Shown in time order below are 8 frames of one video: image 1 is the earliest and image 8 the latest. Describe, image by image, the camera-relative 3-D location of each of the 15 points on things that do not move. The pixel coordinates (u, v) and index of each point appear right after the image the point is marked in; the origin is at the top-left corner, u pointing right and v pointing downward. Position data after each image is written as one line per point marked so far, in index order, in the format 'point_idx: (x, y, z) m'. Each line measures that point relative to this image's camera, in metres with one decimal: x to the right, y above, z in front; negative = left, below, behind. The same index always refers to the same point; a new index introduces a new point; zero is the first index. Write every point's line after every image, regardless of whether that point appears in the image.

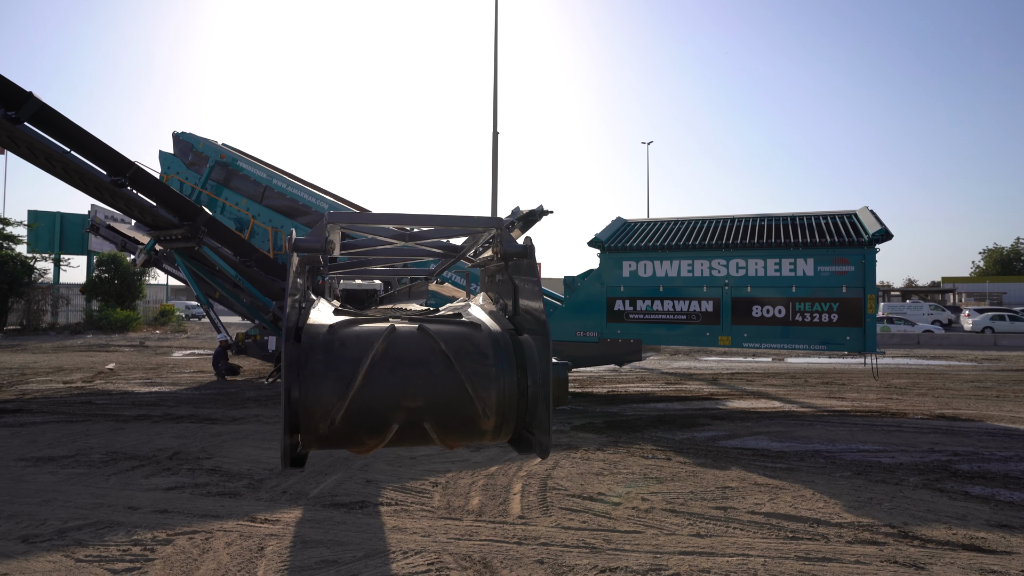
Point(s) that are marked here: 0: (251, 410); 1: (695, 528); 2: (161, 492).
0: (-3.7, -1.7, +9.1) m
1: (+1.3, -1.7, +4.5) m
2: (-2.9, -1.7, +5.4) m
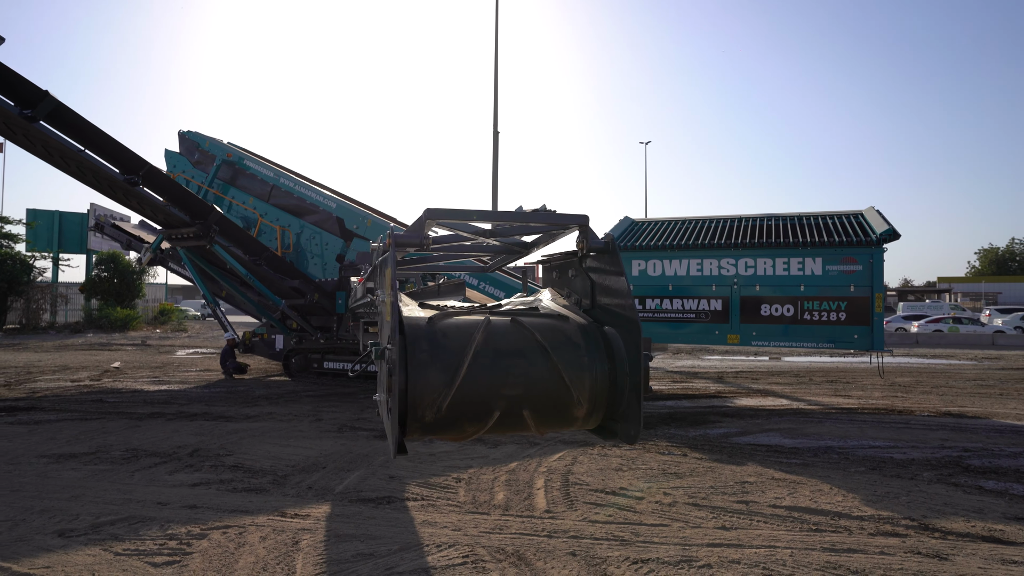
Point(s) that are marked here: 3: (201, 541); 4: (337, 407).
0: (-3.5, -1.7, +9.2) m
1: (+1.5, -1.7, +4.6) m
2: (-2.7, -1.7, +5.4) m
3: (-2.1, -1.7, +4.3) m
4: (-2.4, -1.7, +9.1) m
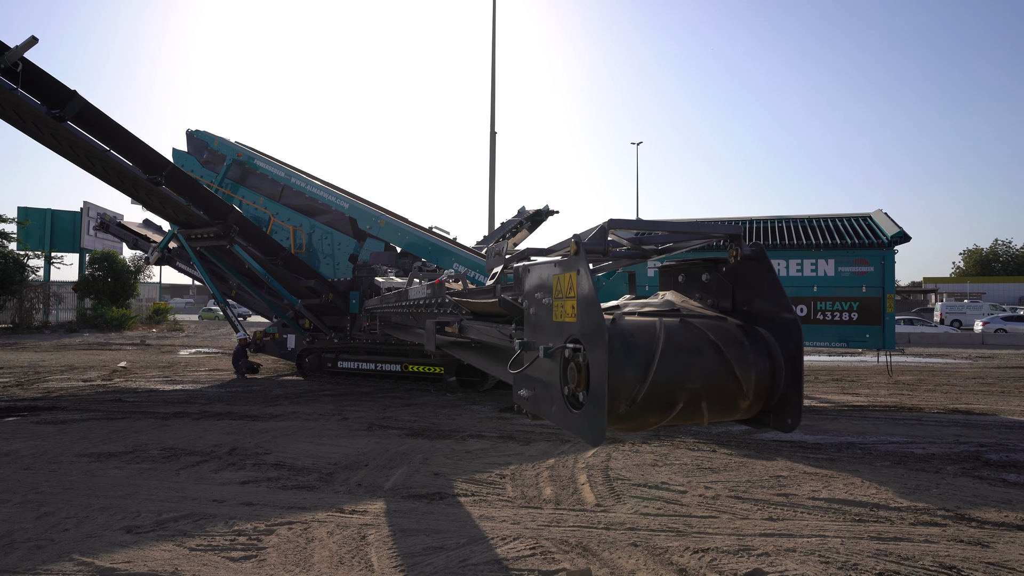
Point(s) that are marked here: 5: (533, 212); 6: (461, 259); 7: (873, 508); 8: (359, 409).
0: (-3.2, -1.7, +9.2) m
1: (+1.9, -1.7, +4.8) m
2: (-2.4, -1.7, +5.5) m
3: (-1.6, -1.7, +4.4) m
4: (-2.2, -1.7, +9.2) m
5: (+0.5, +2.0, +16.4) m
6: (-0.9, +0.6, +11.6) m
7: (+2.7, -1.7, +4.9) m
8: (-2.1, -1.7, +9.0) m
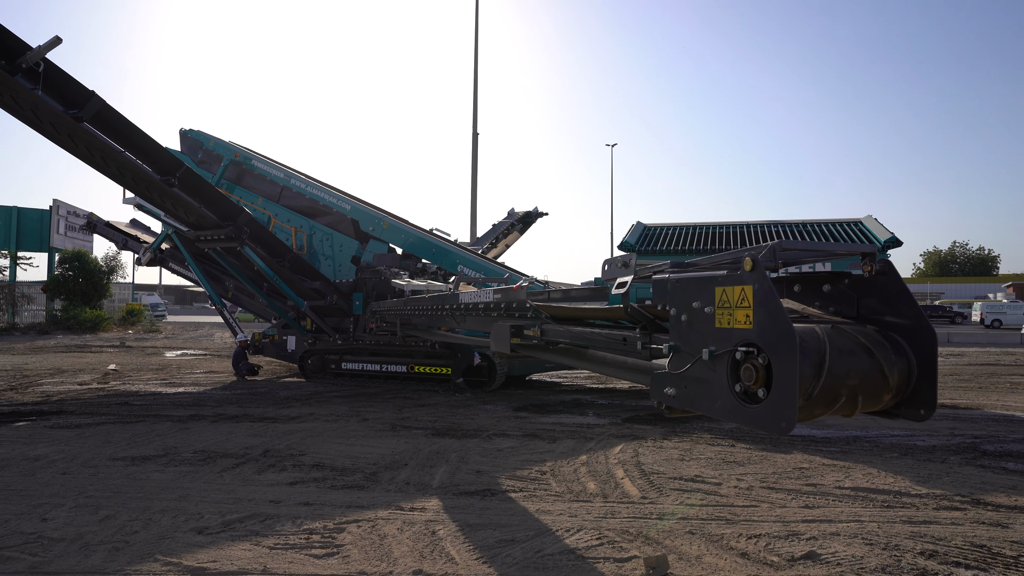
0: (-3.0, -1.7, +9.3) m
1: (+2.3, -1.7, +5.2) m
2: (-2.0, -1.7, +5.6) m
3: (-1.2, -1.7, +4.5) m
4: (-2.0, -1.7, +9.3) m
5: (+0.2, +2.0, +16.7) m
6: (-0.8, +0.5, +11.8) m
7: (+3.1, -1.7, +5.3) m
8: (-2.0, -1.7, +9.1) m
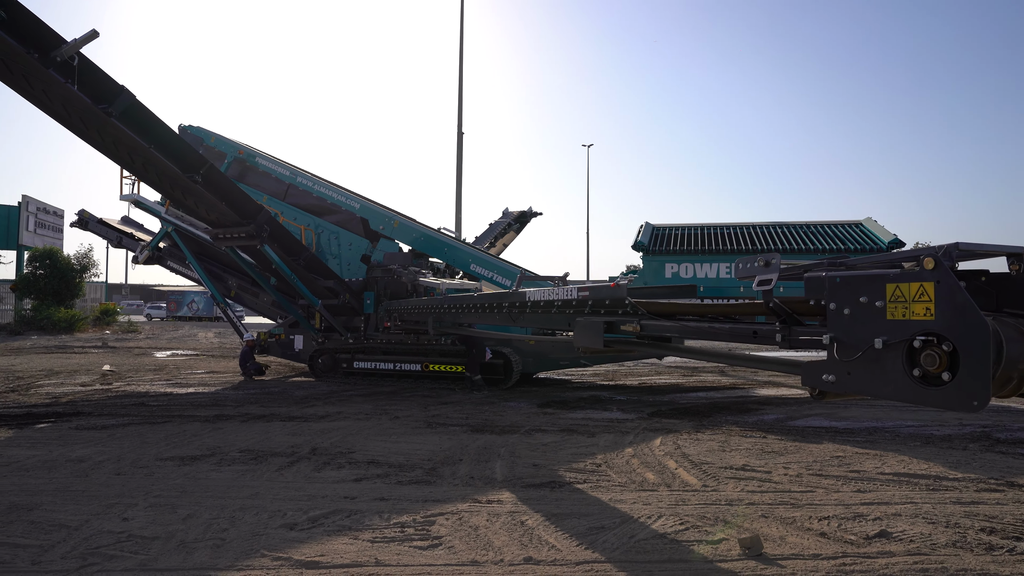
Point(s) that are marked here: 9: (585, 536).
0: (-2.7, -1.7, +9.3) m
1: (+2.9, -1.7, +5.5) m
2: (-1.4, -1.7, +5.7) m
3: (-0.6, -1.7, +4.7) m
4: (-1.6, -1.7, +9.3) m
5: (+0.1, +2.0, +16.9) m
6: (-0.6, +0.5, +11.9) m
7: (+3.7, -1.7, +5.7) m
8: (-1.6, -1.7, +9.2) m
9: (+0.5, -1.7, +4.5) m
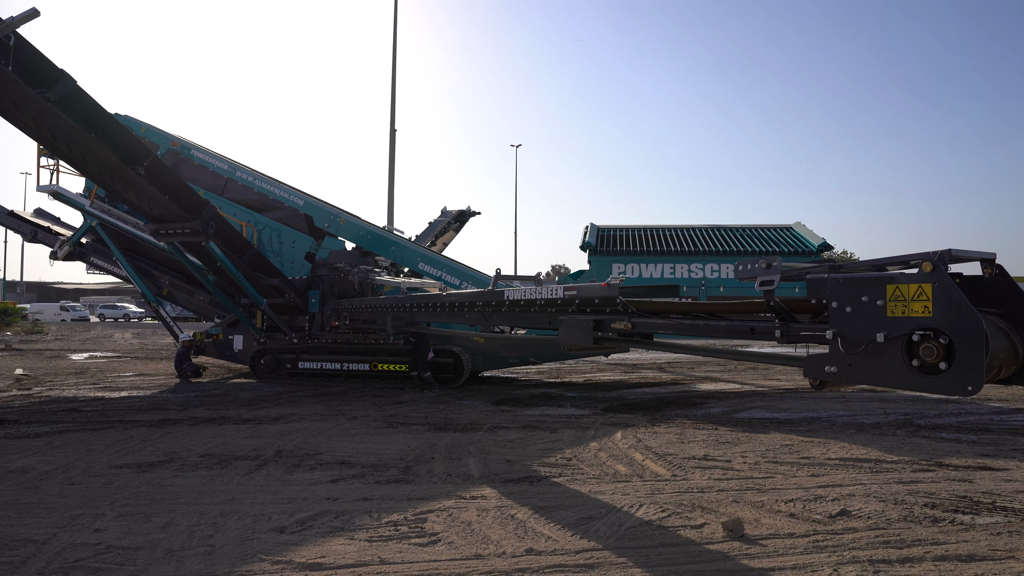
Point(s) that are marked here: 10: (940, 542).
0: (-3.3, -1.7, +9.0) m
1: (+2.7, -1.7, +6.0) m
2: (-1.6, -1.7, +5.6) m
3: (-0.6, -1.7, +4.7) m
4: (-2.3, -1.7, +9.2) m
5: (-1.4, +2.0, +16.9) m
6: (-1.6, +0.6, +11.9) m
7: (+3.5, -1.7, +6.2) m
8: (-2.2, -1.7, +9.1) m
9: (+0.5, -1.7, +4.7) m
10: (+2.9, -1.7, +4.3) m
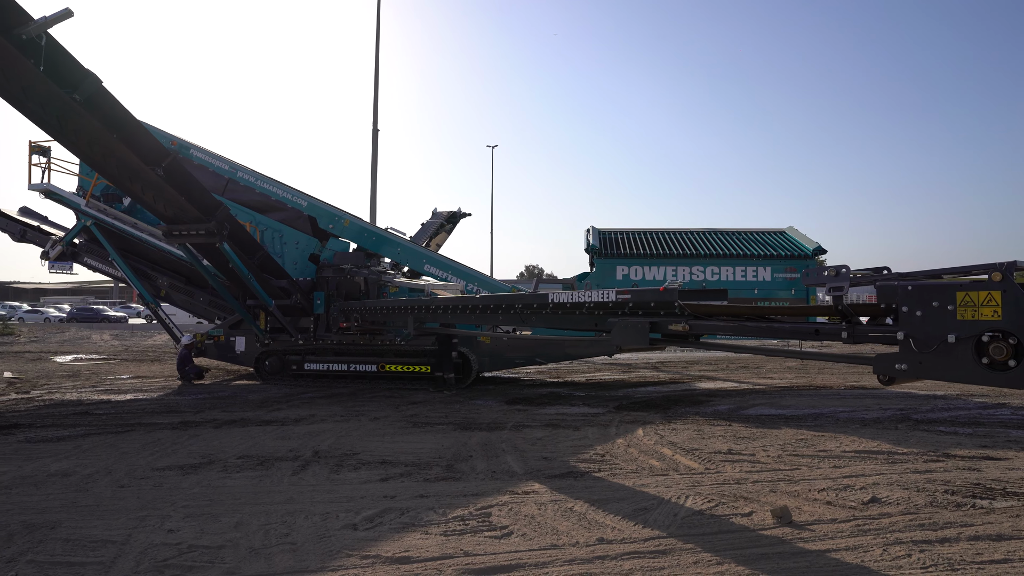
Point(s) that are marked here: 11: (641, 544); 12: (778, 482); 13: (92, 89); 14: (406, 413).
0: (-3.1, -1.7, +9.1) m
1: (+3.1, -1.7, +6.3) m
2: (-1.2, -1.7, +5.8) m
3: (-0.1, -1.7, +4.9) m
4: (-2.0, -1.7, +9.3) m
5: (-1.6, +2.0, +17.0) m
6: (-1.5, +0.5, +12.0) m
7: (+3.9, -1.7, +6.6) m
8: (-2.0, -1.7, +9.2) m
9: (+0.9, -1.8, +4.9) m
10: (+3.4, -1.7, +4.7) m
11: (+0.9, -1.8, +4.4) m
12: (+2.4, -1.7, +5.8) m
13: (-4.6, +2.2, +7.1) m
14: (-1.5, -1.7, +8.9) m
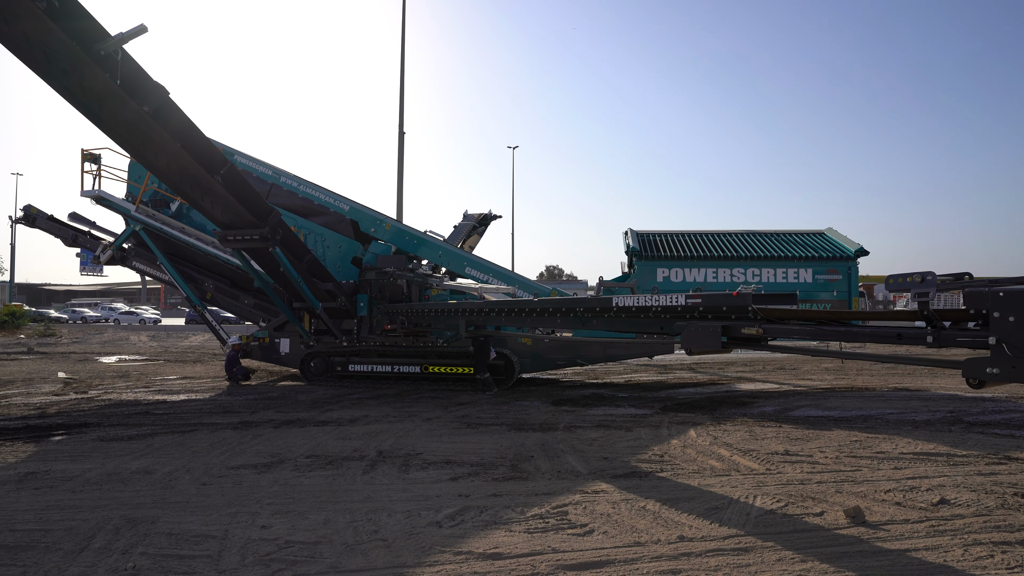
0: (-2.4, -1.8, +9.3) m
1: (+3.8, -1.8, +6.4) m
2: (-0.6, -1.8, +5.9) m
3: (+0.4, -1.8, +5.0) m
4: (-1.4, -1.8, +9.5) m
5: (-0.8, +1.9, +17.2) m
6: (-0.8, +0.5, +12.2) m
7: (+4.5, -1.7, +6.7) m
8: (-1.3, -1.8, +9.4) m
9: (+1.5, -1.8, +5.0) m
10: (+4.0, -1.8, +4.8) m
11: (+1.5, -1.8, +4.5) m
12: (+3.0, -1.8, +5.8) m
13: (-4.0, +2.1, +7.3) m
14: (-0.8, -1.8, +9.0) m
